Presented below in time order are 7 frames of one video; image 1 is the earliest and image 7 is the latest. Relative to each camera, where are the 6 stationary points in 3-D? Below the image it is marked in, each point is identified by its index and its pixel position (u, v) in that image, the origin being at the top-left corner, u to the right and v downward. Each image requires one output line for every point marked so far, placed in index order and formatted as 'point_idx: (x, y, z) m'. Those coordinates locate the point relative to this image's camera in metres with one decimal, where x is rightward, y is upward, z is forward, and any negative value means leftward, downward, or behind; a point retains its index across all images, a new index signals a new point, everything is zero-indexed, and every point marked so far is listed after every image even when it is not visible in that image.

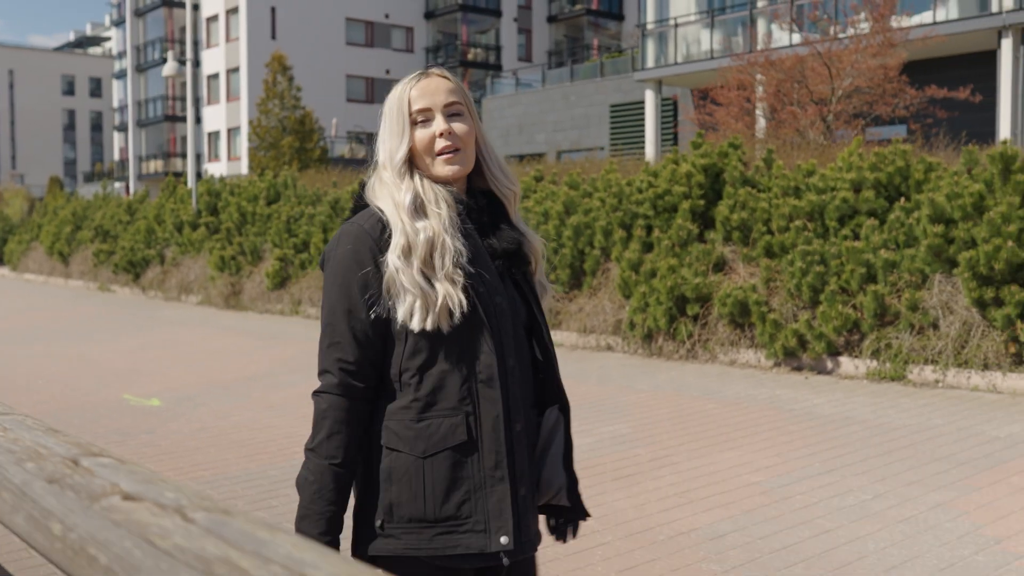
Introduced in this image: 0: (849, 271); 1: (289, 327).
0: (+2.8, +0.1, +9.7) m
1: (-3.2, -0.6, +16.8) m
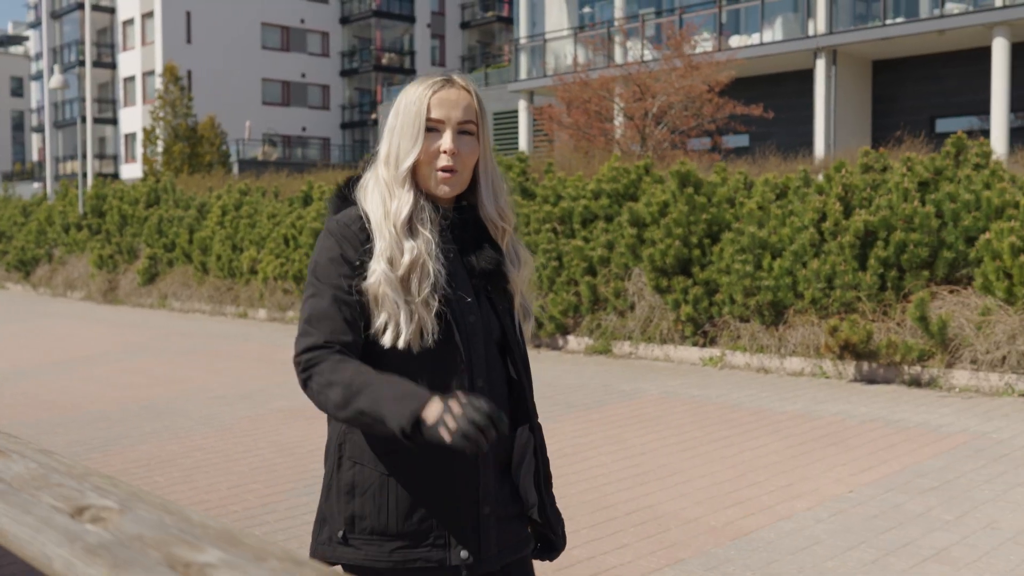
0: (+0.6, +0.2, +11.9) m
1: (-5.7, -0.5, +18.7) m
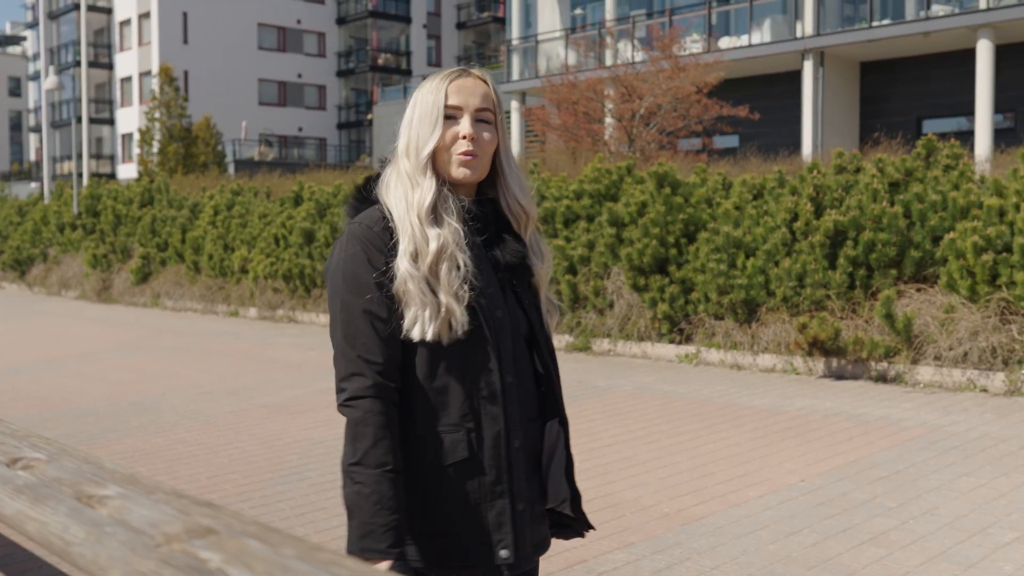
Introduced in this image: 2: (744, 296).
0: (+0.5, +0.2, +12.2) m
1: (-5.9, -0.5, +18.9) m
2: (+2.0, -0.1, +10.3) m
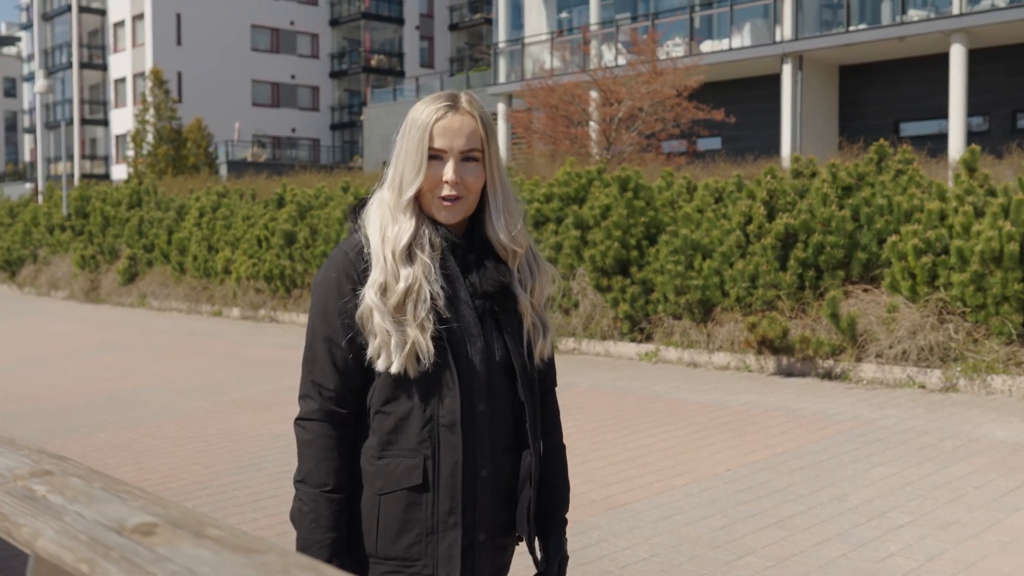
0: (+0.1, +0.2, +12.6) m
1: (-6.3, -0.5, +19.3) m
2: (+1.7, -0.1, +10.7) m
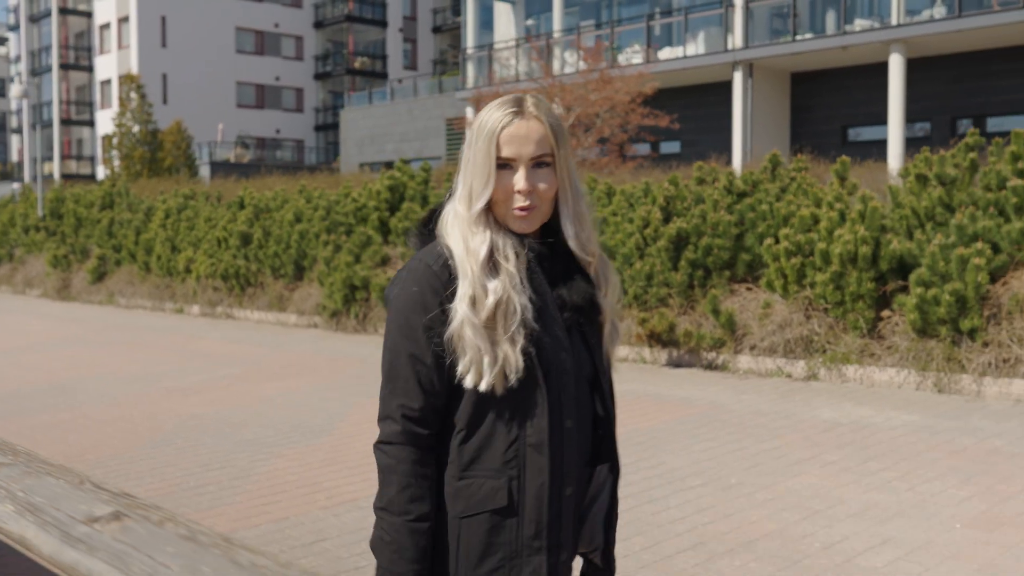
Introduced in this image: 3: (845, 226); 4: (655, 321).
0: (-0.7, +0.3, +13.5) m
1: (-7.1, -0.4, +20.1) m
2: (+0.9, -0.1, +11.7) m
3: (+2.8, +0.5, +9.9) m
4: (+1.3, -0.3, +10.8) m
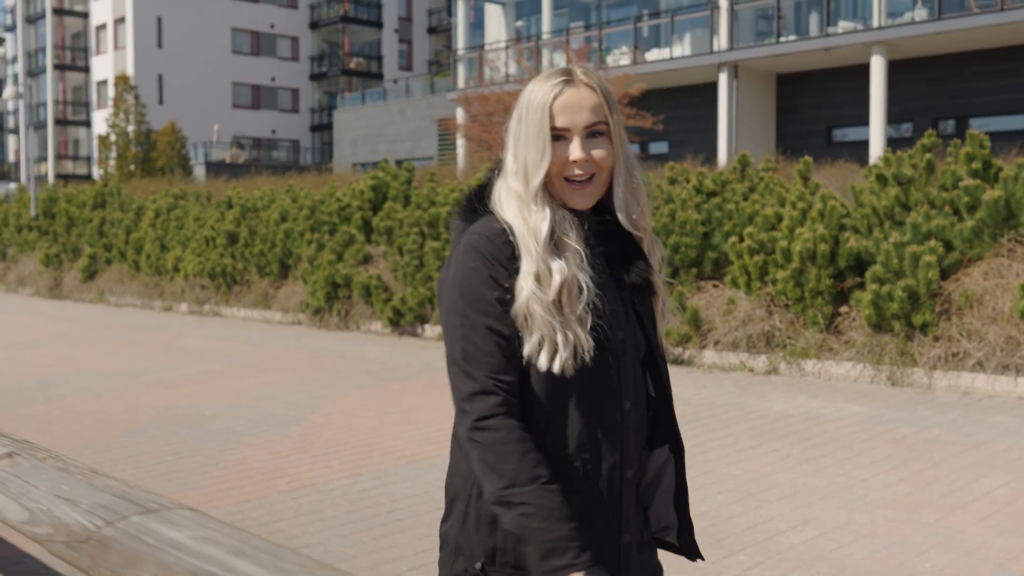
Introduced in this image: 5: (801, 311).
0: (-1.0, +0.3, +13.8) m
1: (-7.4, -0.4, +20.4) m
2: (+0.6, 0.0, +11.9) m
3: (+2.5, +0.6, +10.2) m
4: (+1.1, -0.3, +11.1) m
5: (+2.5, -0.2, +10.1) m
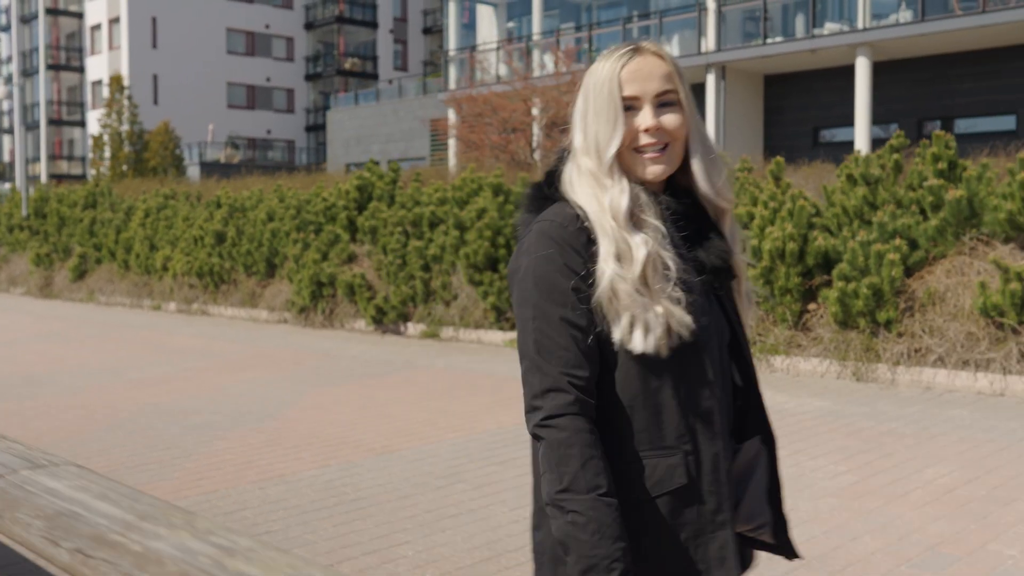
0: (-1.2, +0.3, +14.0) m
1: (-7.6, -0.4, +20.6) m
2: (+0.4, 0.0, +12.1) m
3: (+2.3, +0.6, +10.4) m
4: (+0.8, -0.3, +11.3) m
5: (+2.3, -0.2, +10.3) m
